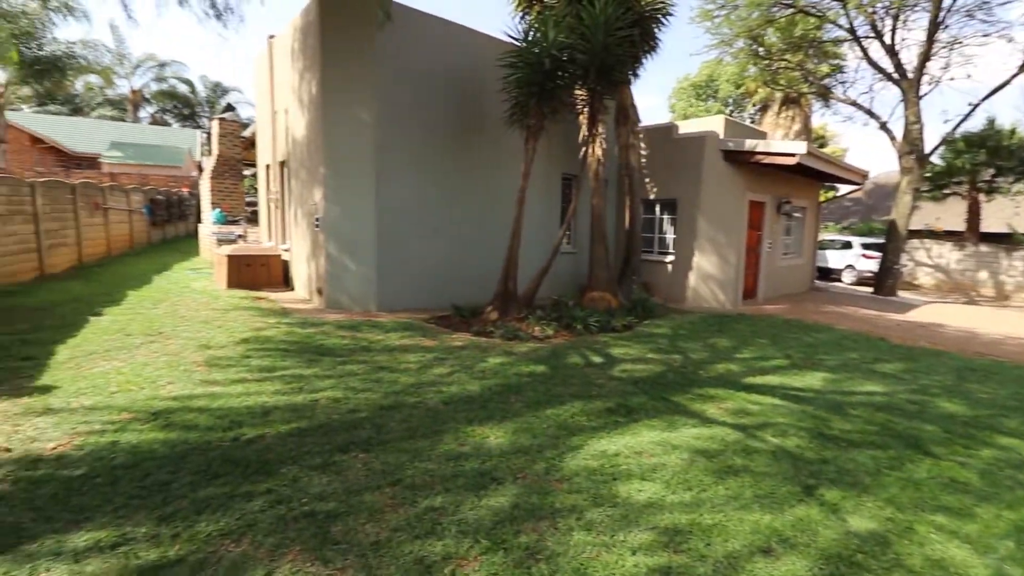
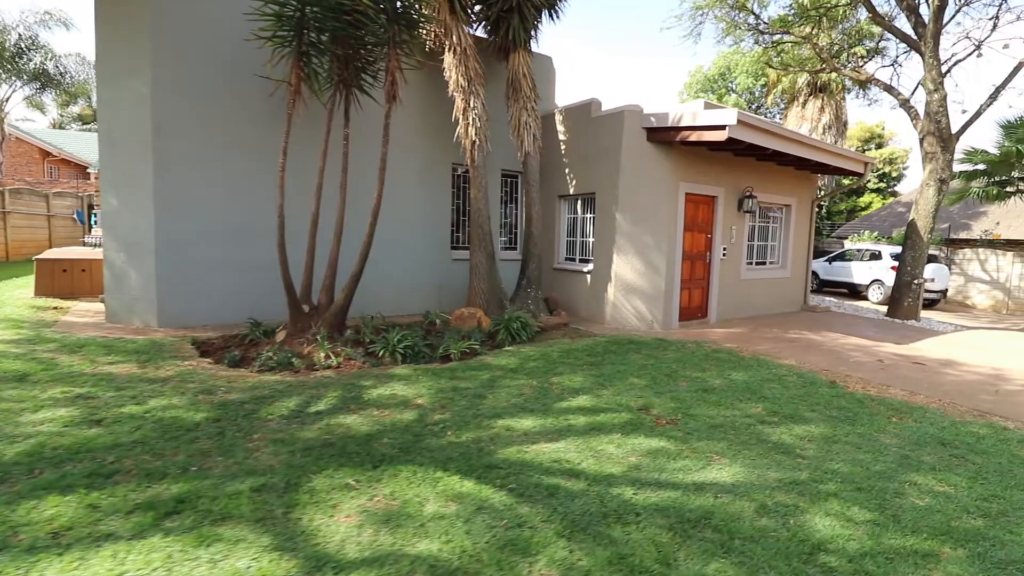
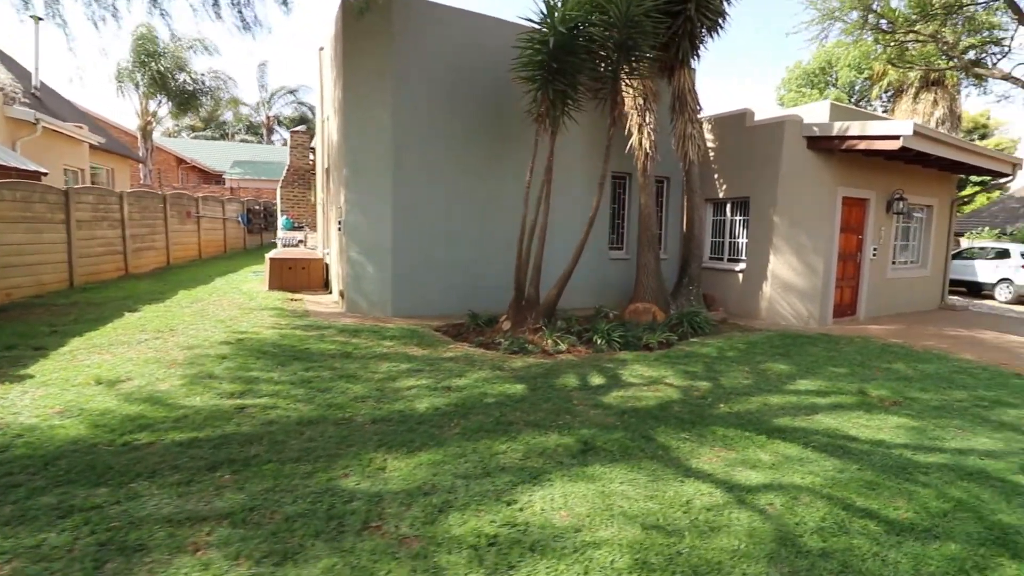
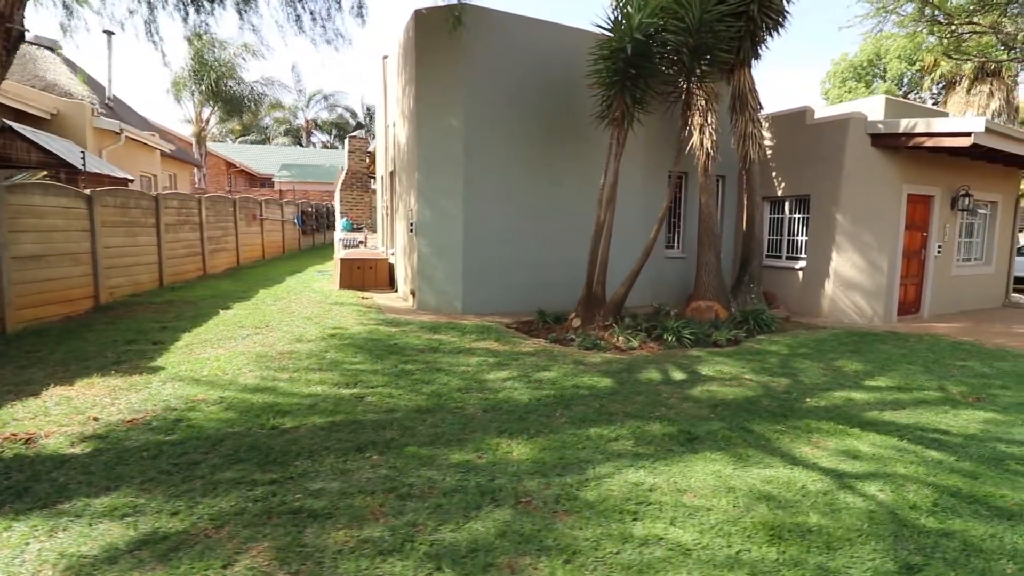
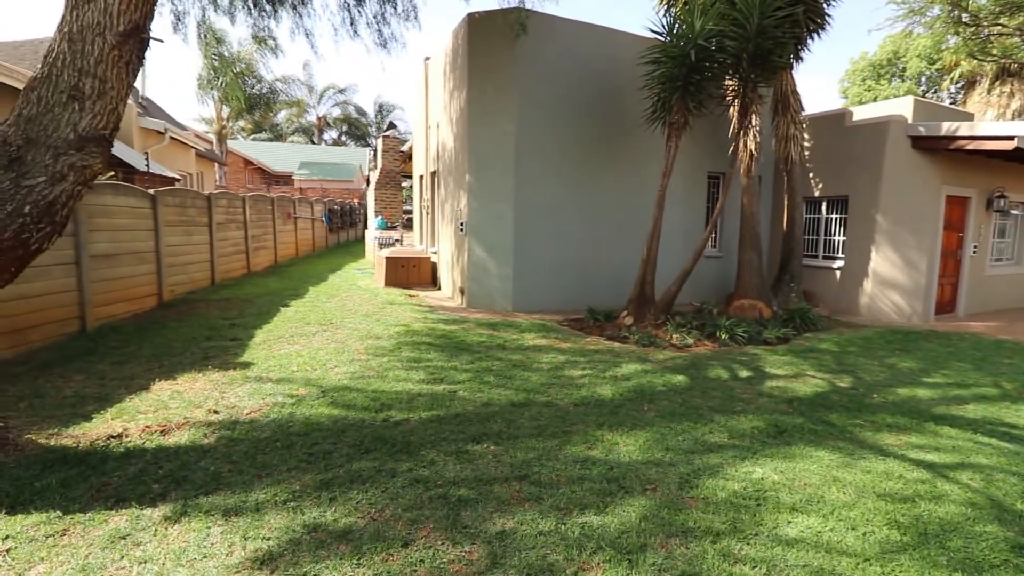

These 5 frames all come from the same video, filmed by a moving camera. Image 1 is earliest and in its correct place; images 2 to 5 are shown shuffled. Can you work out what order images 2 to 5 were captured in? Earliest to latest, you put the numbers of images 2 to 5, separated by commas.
5, 4, 3, 2
